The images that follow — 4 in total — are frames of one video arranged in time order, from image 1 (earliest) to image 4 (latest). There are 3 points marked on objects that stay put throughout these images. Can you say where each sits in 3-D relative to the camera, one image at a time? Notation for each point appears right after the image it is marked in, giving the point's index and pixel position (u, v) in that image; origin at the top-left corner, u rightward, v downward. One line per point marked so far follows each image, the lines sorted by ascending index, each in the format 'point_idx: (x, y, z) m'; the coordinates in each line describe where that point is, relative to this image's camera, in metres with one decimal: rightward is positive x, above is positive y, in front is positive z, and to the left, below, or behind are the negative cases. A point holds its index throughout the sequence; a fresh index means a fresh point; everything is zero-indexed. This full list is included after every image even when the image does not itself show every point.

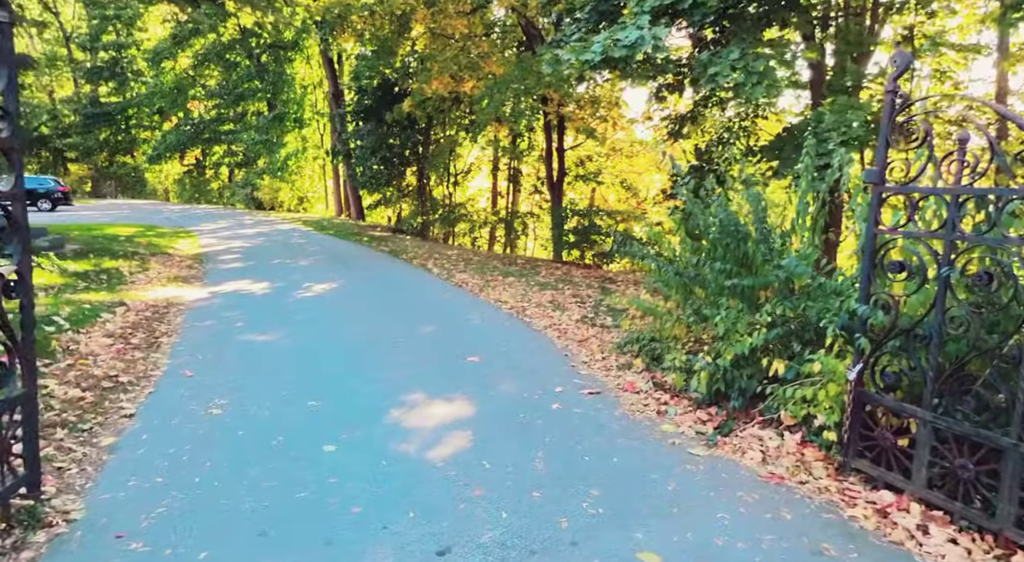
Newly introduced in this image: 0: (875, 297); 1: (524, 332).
0: (+1.9, -0.1, +3.8) m
1: (+0.1, -0.6, +8.1) m
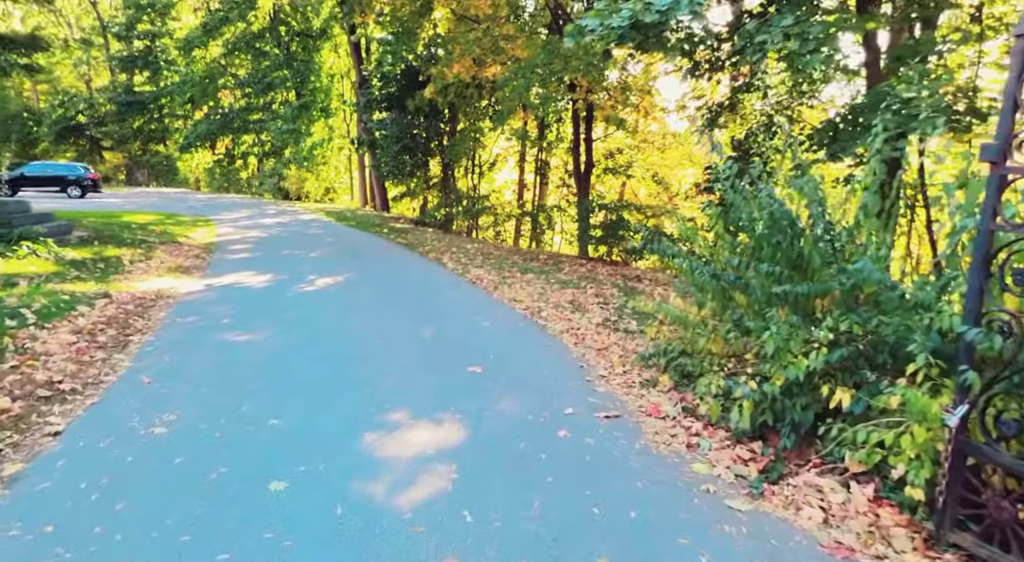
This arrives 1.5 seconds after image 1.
0: (+1.8, -0.1, +2.8) m
1: (+0.3, -0.6, +7.2) m
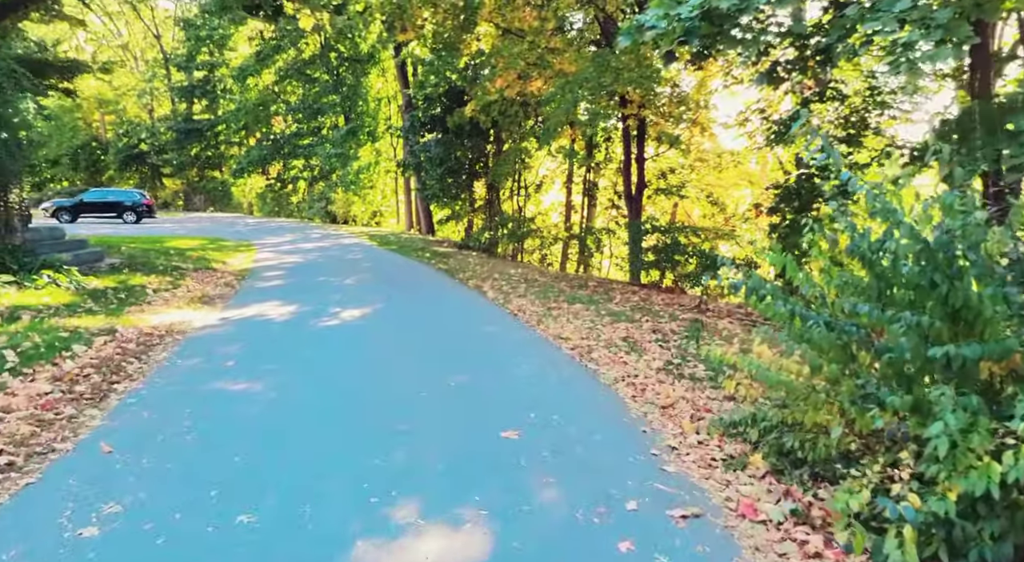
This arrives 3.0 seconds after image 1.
0: (+1.9, -0.3, +1.5) m
1: (+0.6, -0.9, +6.0) m
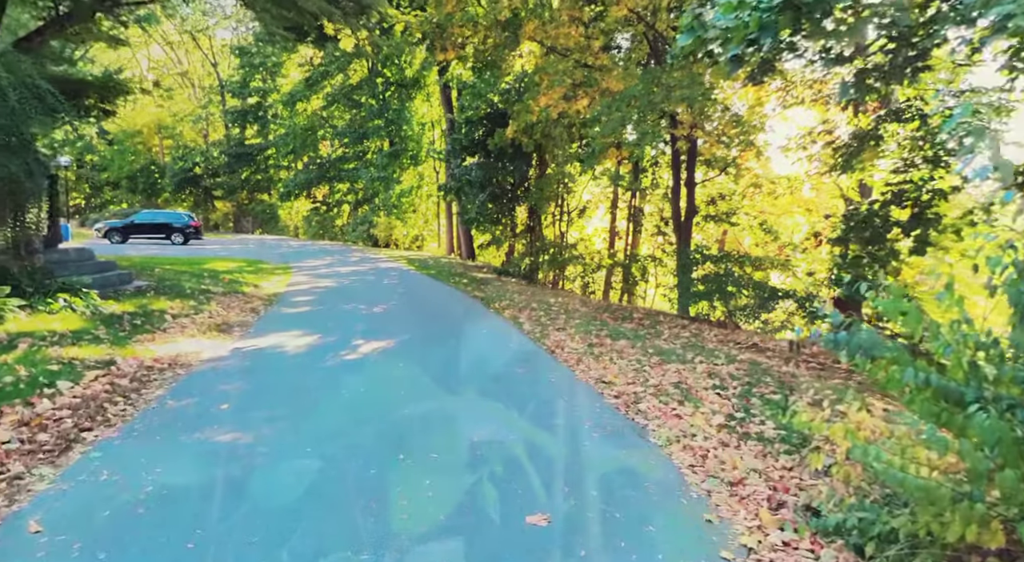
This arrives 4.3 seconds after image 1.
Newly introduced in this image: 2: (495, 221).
0: (+1.9, -0.5, +0.5) m
1: (+0.8, -1.2, +5.0) m
2: (-0.5, +1.5, +17.9) m
